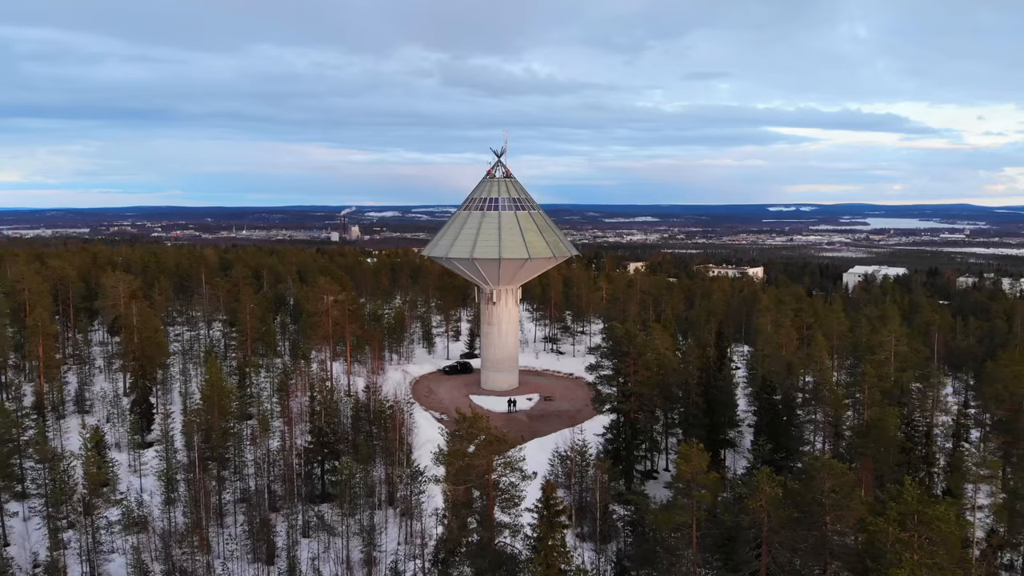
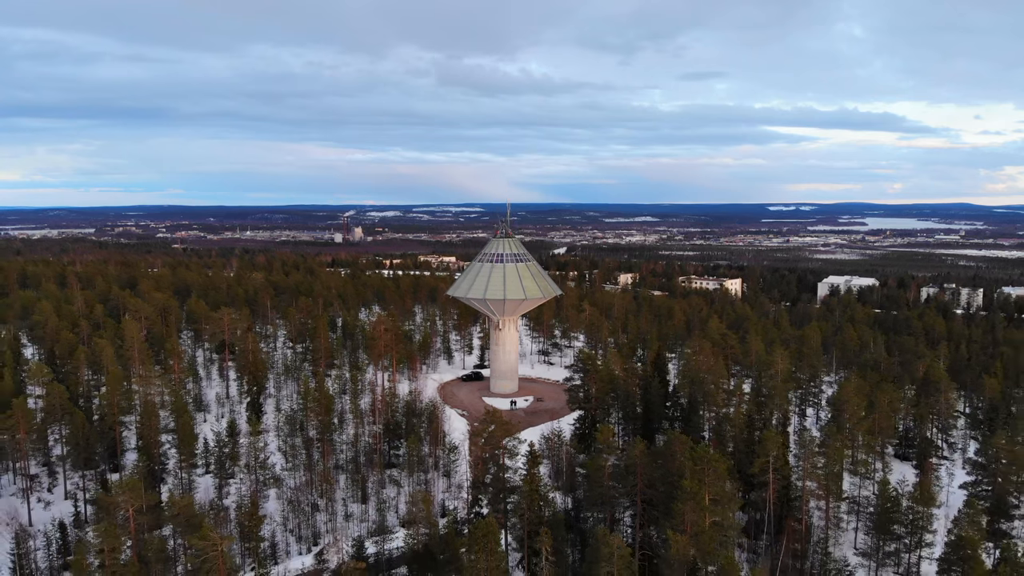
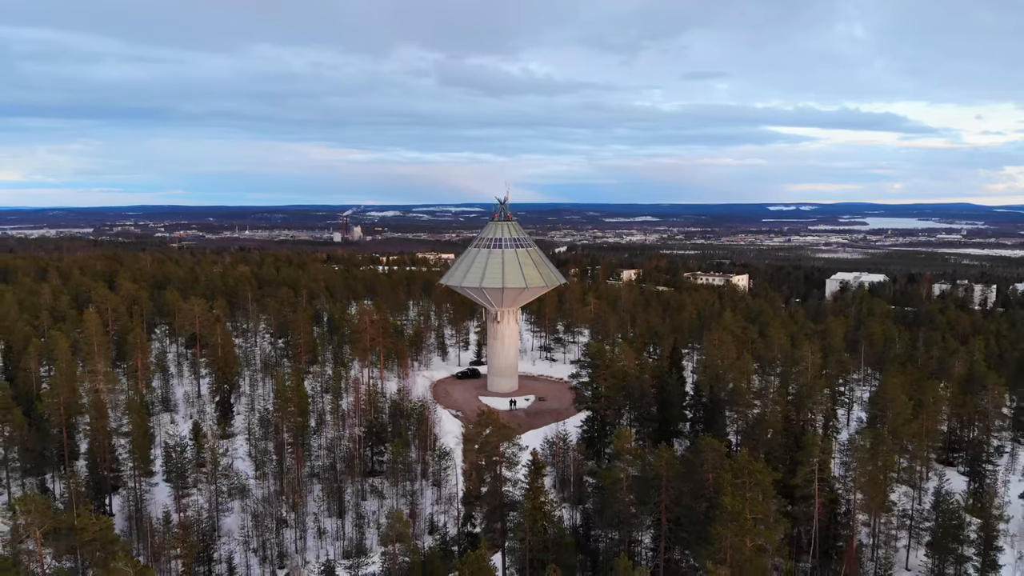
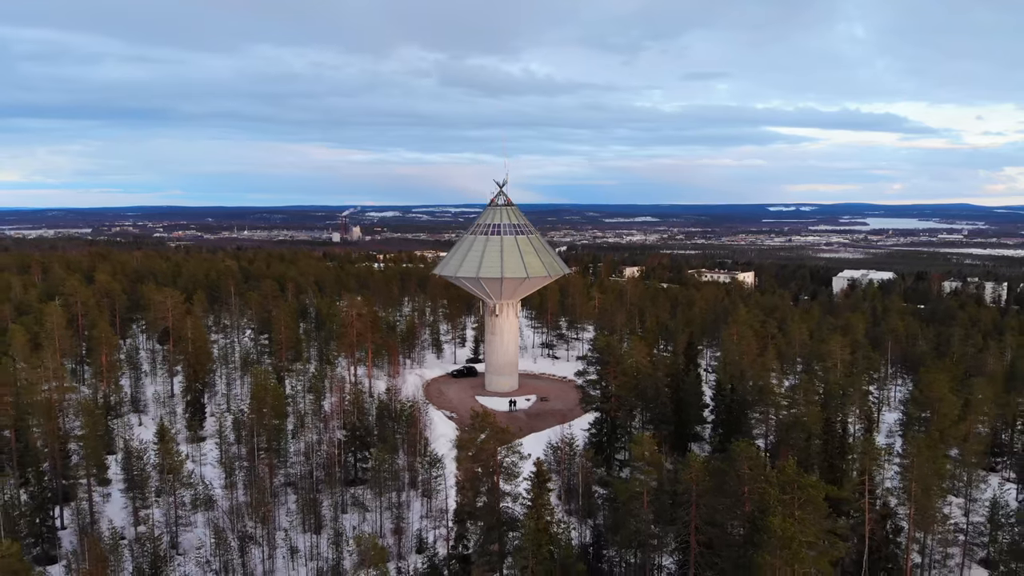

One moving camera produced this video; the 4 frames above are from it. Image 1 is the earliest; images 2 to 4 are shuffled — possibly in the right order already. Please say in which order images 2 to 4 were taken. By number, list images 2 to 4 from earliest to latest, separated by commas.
4, 3, 2
